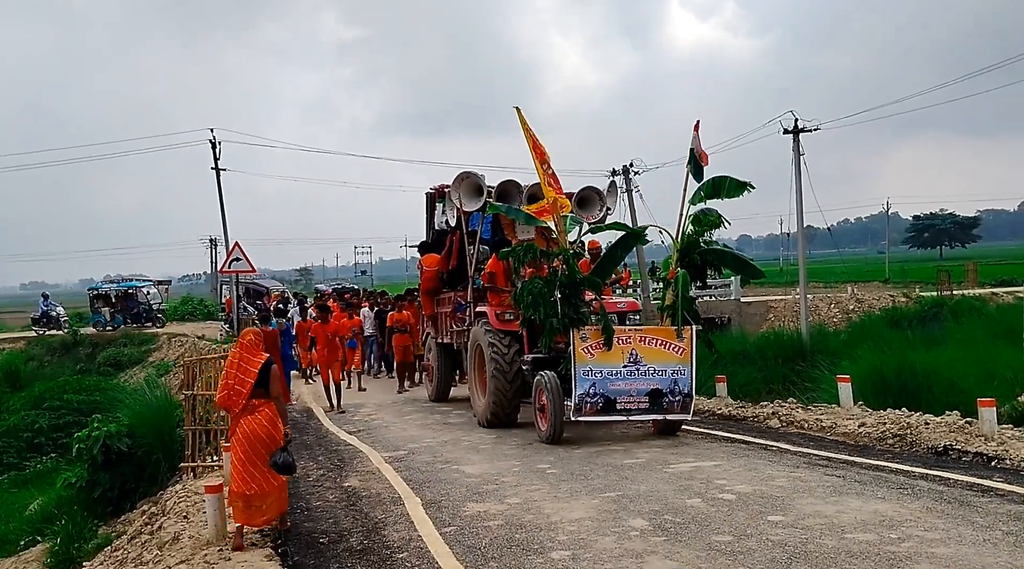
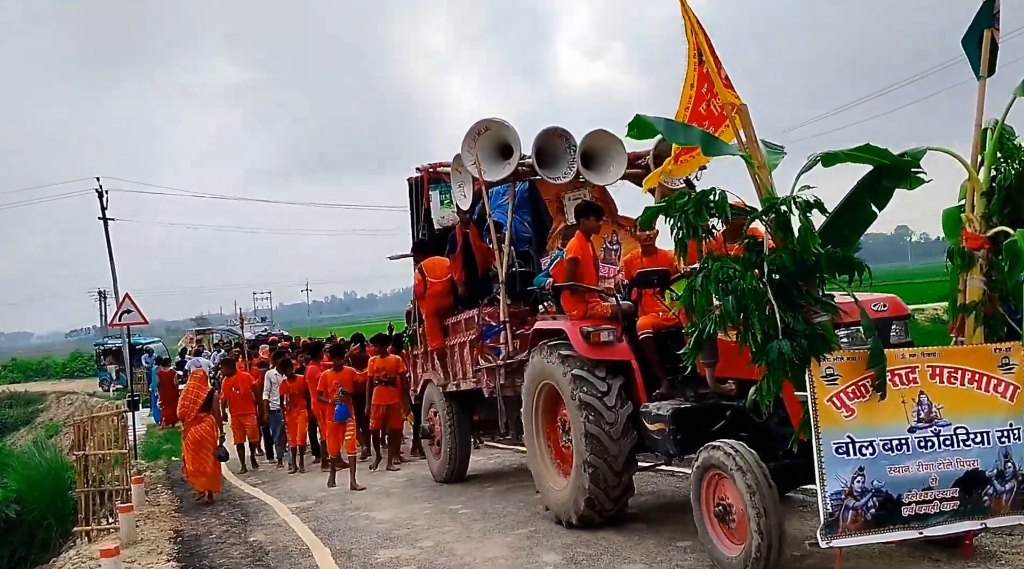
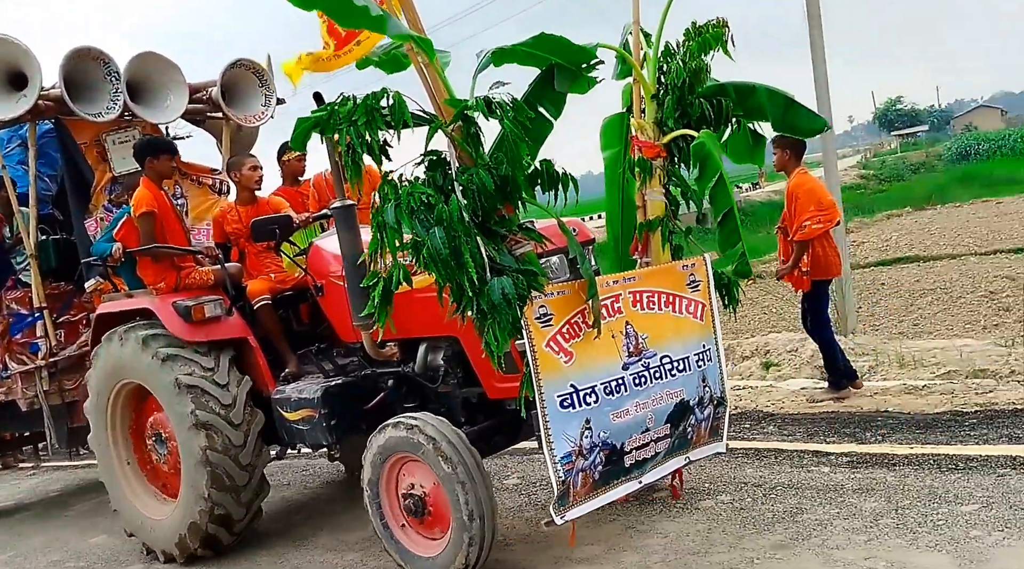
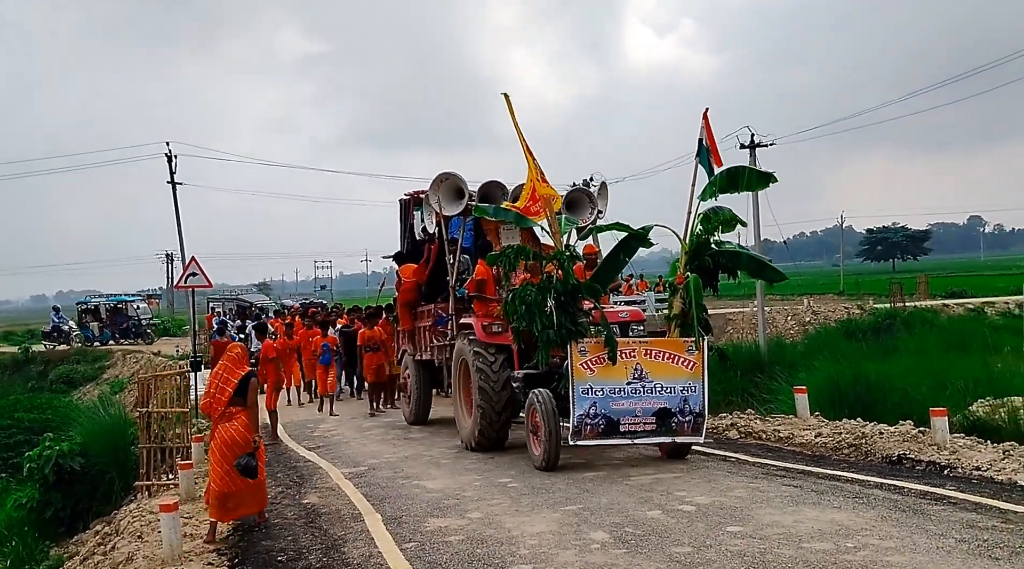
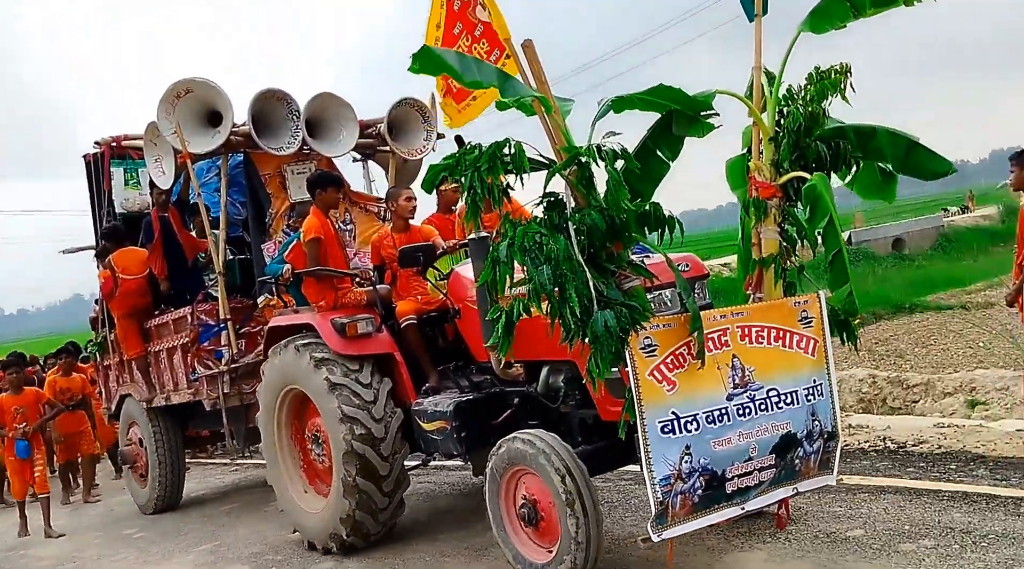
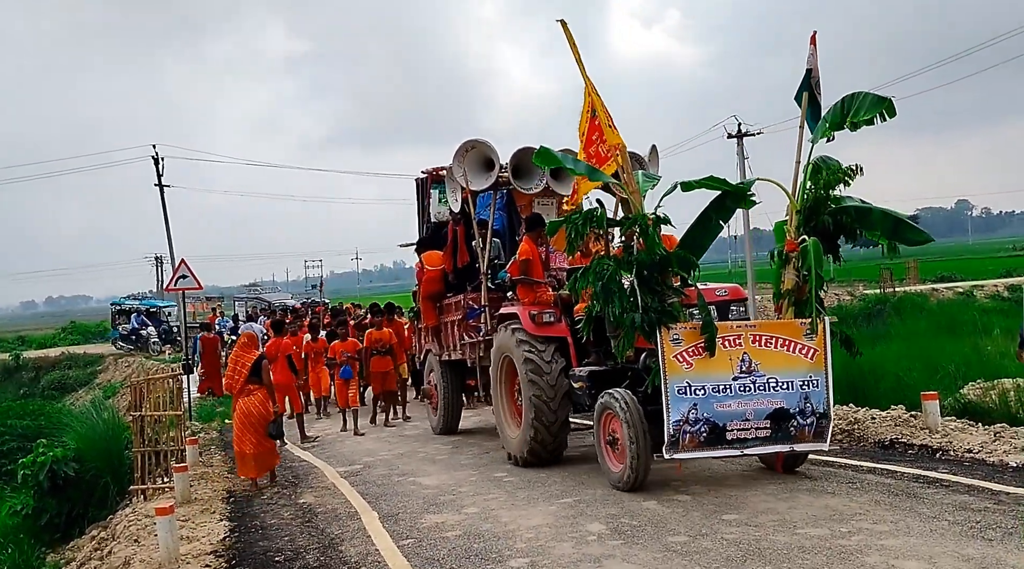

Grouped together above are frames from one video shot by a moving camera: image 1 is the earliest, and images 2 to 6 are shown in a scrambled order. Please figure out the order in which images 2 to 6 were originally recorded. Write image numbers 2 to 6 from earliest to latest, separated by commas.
4, 6, 2, 5, 3
